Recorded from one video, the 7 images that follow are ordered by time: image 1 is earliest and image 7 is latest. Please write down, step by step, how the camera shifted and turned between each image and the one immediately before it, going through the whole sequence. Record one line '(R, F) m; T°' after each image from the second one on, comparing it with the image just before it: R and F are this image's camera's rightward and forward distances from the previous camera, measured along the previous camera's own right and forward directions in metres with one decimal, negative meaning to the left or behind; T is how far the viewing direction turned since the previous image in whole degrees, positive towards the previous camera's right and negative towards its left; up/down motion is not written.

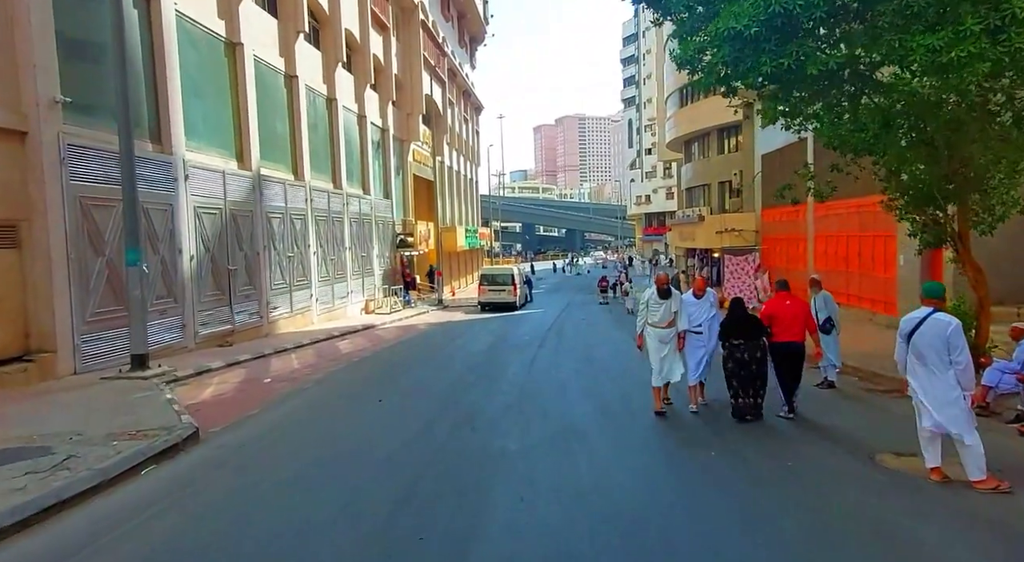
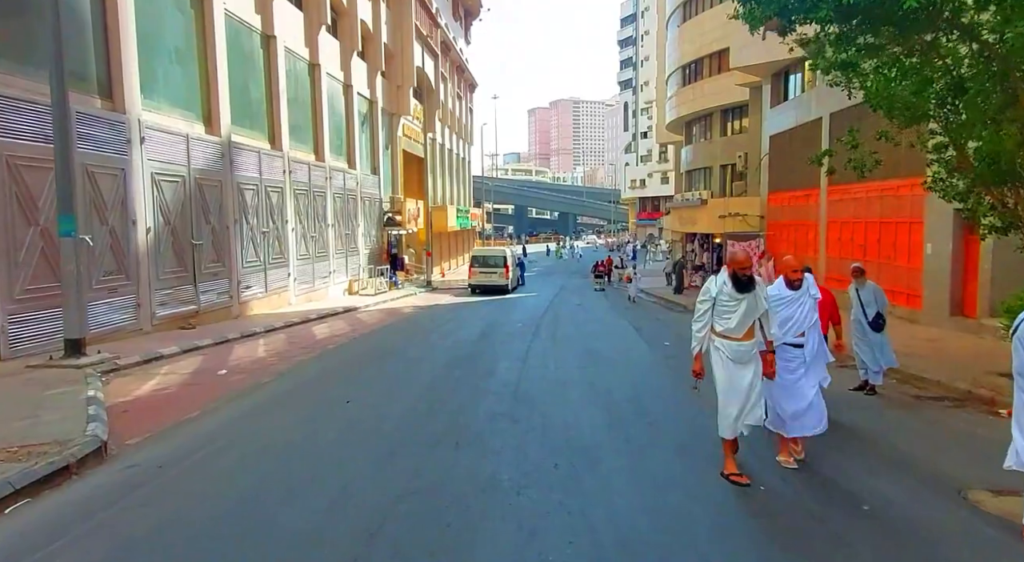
(-0.1, +1.5) m; +1°
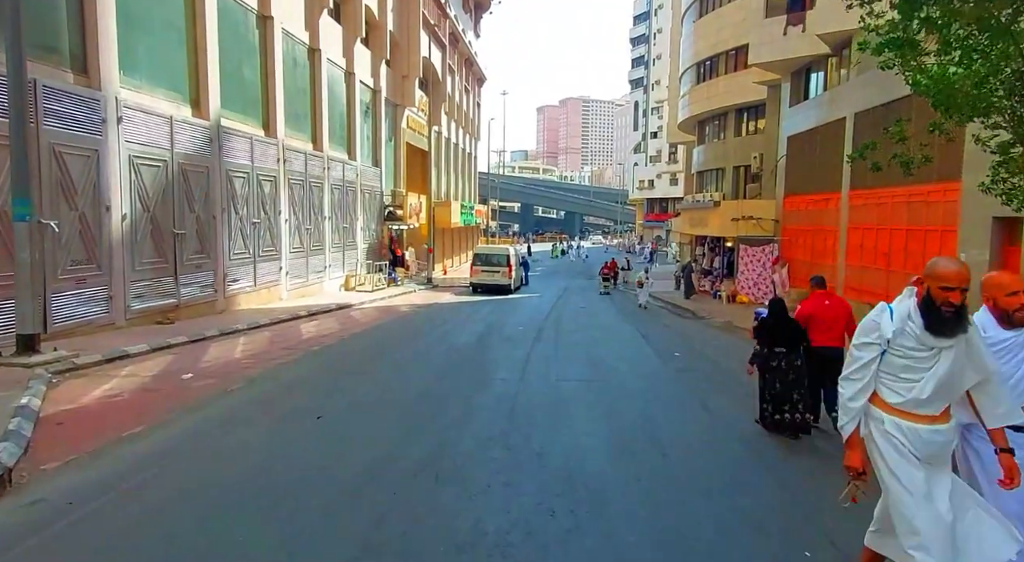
(+0.1, +1.0) m; 0°
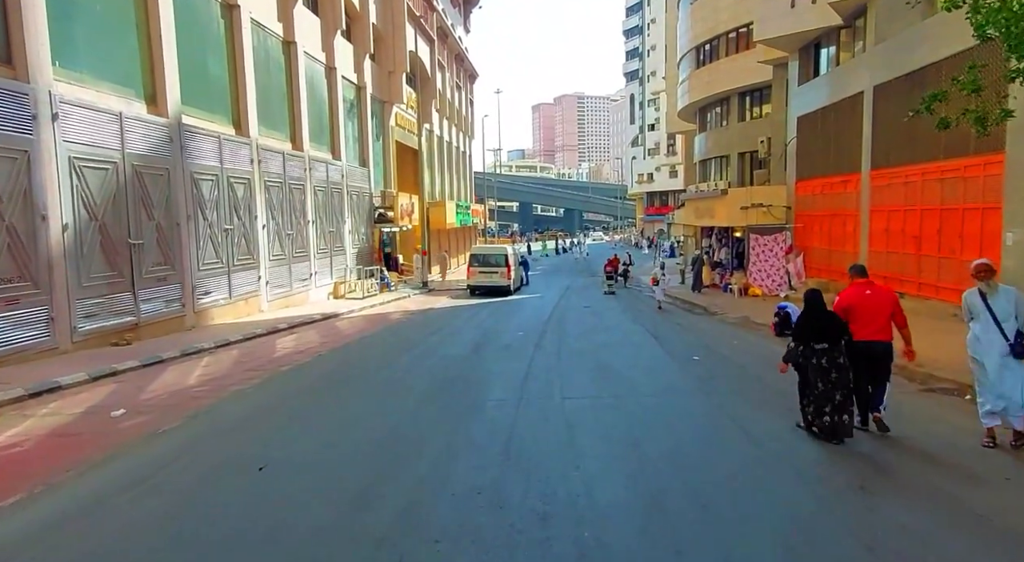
(+0.1, +1.5) m; 0°
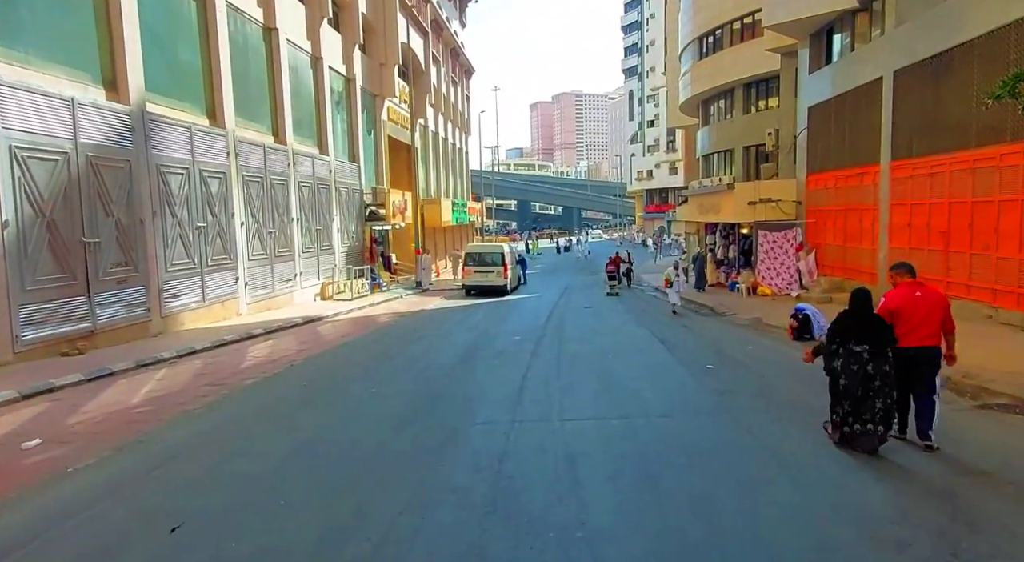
(+0.1, +1.2) m; 0°
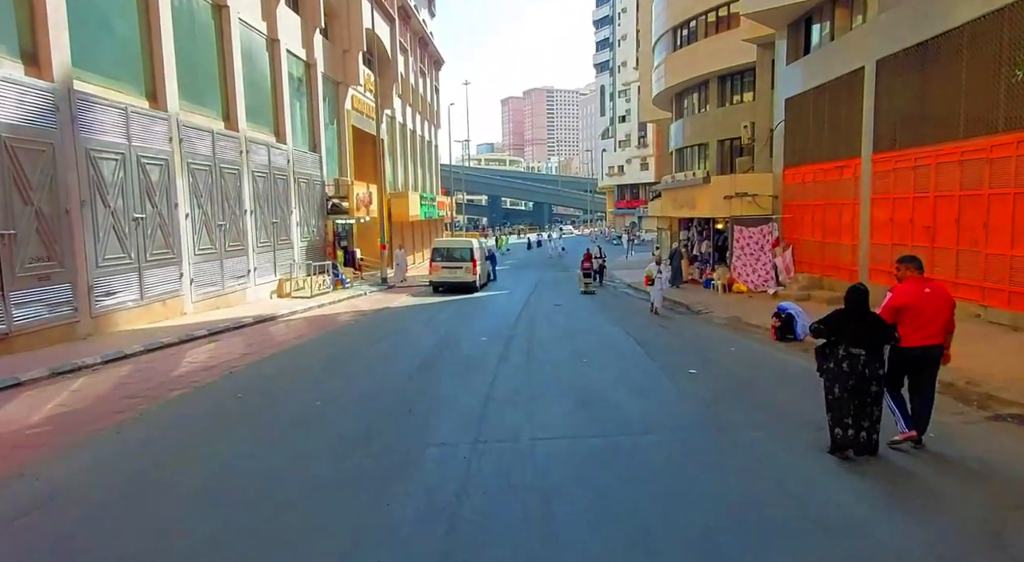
(+0.1, +1.0) m; +3°
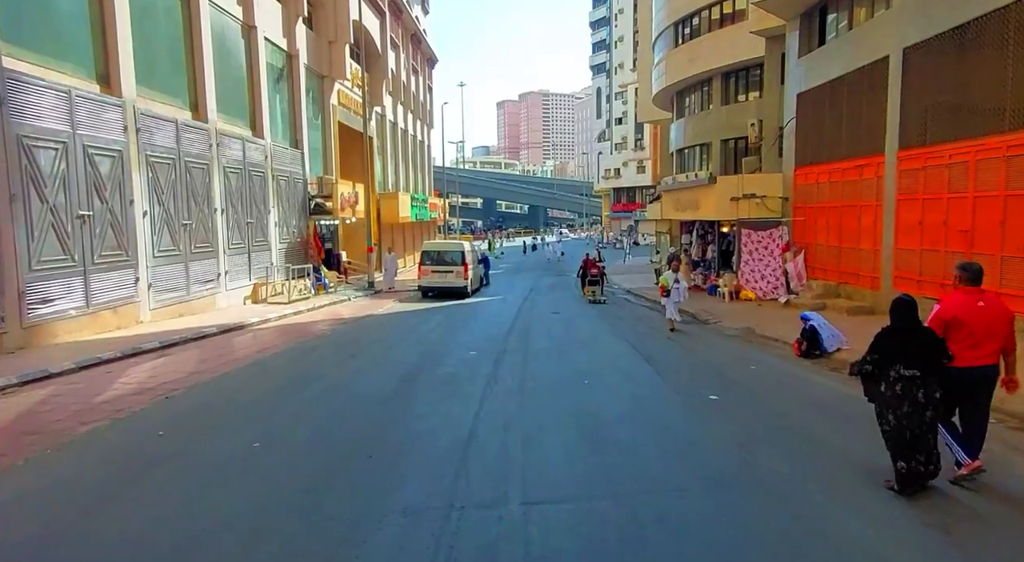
(+0.1, +1.5) m; 0°
